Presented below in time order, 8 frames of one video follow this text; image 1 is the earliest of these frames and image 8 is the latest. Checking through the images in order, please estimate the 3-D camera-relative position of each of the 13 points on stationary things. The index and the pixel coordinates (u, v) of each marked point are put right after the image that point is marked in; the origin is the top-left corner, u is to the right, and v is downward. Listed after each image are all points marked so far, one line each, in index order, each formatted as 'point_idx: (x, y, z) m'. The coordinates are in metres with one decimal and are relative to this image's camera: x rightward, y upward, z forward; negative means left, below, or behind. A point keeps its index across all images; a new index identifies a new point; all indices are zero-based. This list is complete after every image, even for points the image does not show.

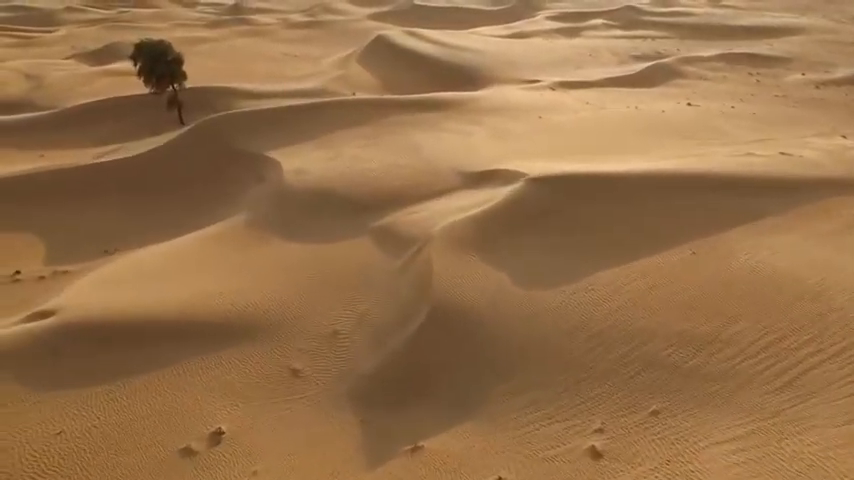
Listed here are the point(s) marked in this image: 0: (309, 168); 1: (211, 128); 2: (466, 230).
0: (-2.7, +1.6, +16.6) m
1: (-5.5, +2.9, +18.7) m
2: (+0.7, +0.2, +12.9) m
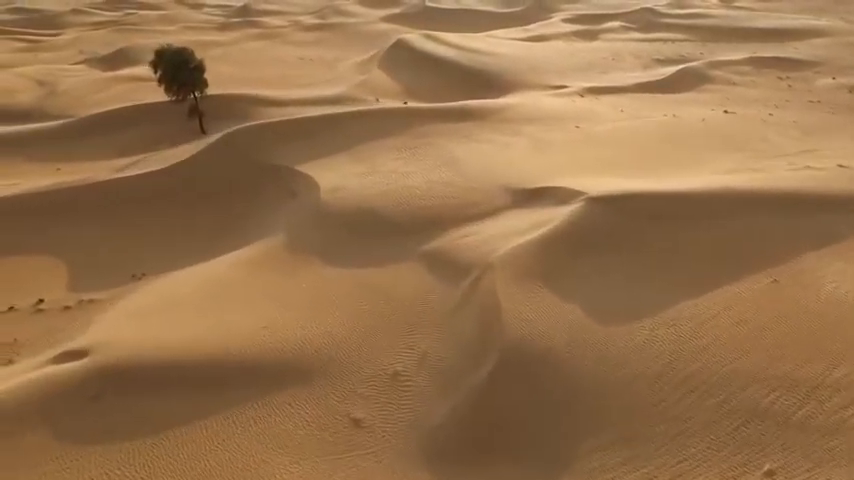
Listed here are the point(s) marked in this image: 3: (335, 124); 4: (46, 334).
0: (-1.7, +1.2, +15.6) m
1: (-4.6, +2.4, +17.7) m
2: (+1.6, -0.3, +11.9) m
3: (-2.5, +3.1, +19.4) m
4: (-5.9, -1.5, +11.4) m
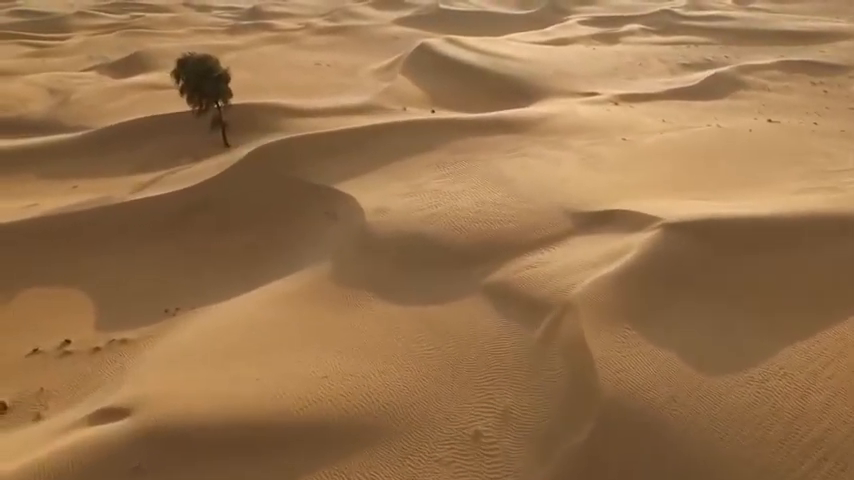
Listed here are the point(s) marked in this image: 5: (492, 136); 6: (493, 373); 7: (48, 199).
0: (-0.7, +0.7, +14.4) m
1: (-3.6, +1.9, +16.5) m
2: (+2.6, -0.8, +10.8) m
3: (-1.5, +2.6, +18.2) m
4: (-4.9, -2.0, +10.2) m
5: (+1.7, +2.7, +19.1) m
6: (+0.9, -1.8, +9.7) m
7: (-8.4, +0.9, +16.3) m
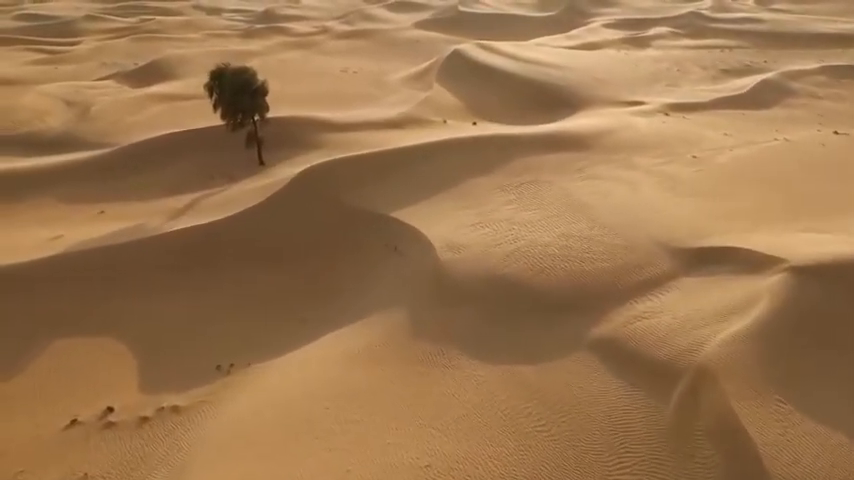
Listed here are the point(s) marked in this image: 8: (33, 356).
0: (+0.6, 0.0, +12.8) m
1: (-2.3, +1.2, +14.9) m
2: (+4.0, -1.4, +9.2) m
3: (-0.1, +1.9, +16.6) m
4: (-3.5, -2.6, +8.6) m
5: (+3.0, +2.0, +17.5) m
6: (+2.2, -2.4, +8.1) m
7: (-7.1, +0.2, +14.8) m
8: (-6.0, -1.8, +11.2) m
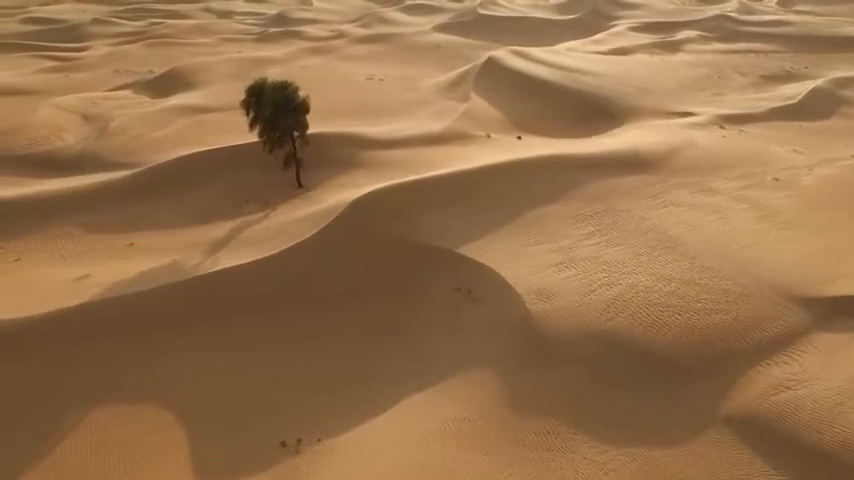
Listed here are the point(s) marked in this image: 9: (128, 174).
0: (+1.9, -0.7, +11.2) m
1: (-1.0, +0.6, +13.4) m
2: (+5.2, -2.1, +7.6) m
3: (+1.1, +1.3, +15.0) m
4: (-2.3, -3.3, +7.1) m
5: (+4.3, +1.4, +15.9) m
6: (+3.4, -3.1, +6.5) m
7: (-5.8, -0.5, +13.2) m
8: (-4.7, -2.4, +9.7) m
9: (-6.9, +1.5, +17.0) m
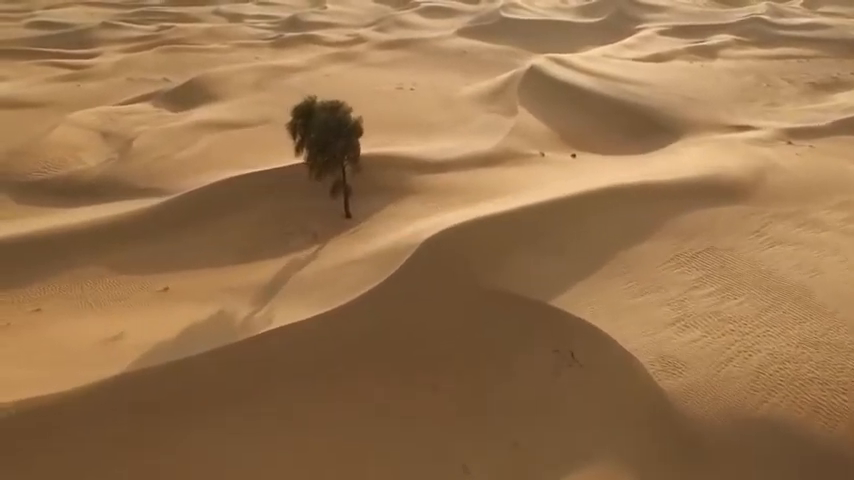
0: (+3.2, -1.4, +9.5) m
1: (+0.3, -0.2, +11.6) m
2: (+6.5, -2.8, +5.8) m
3: (+2.4, +0.5, +13.3) m
4: (-1.0, -4.1, +5.3) m
5: (+5.6, +0.6, +14.2) m
6: (+4.7, -3.8, +4.7) m
7: (-4.5, -1.2, +11.4) m
8: (-3.4, -3.2, +7.9) m
9: (-5.6, +0.8, +15.2) m
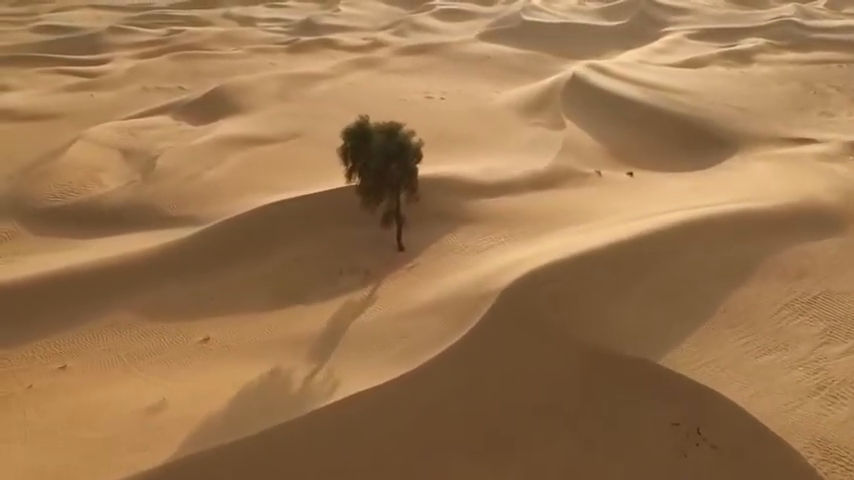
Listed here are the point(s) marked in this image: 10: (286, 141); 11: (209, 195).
0: (+4.3, -2.0, +7.9) m
1: (+1.4, -0.8, +10.1) m
2: (+7.7, -3.5, +4.3) m
3: (+3.6, -0.1, +11.7) m
4: (+0.2, -4.7, +3.8) m
5: (+6.8, 0.0, +12.6) m
6: (+5.9, -4.5, +3.2) m
7: (-3.3, -1.9, +9.9) m
8: (-2.3, -3.8, +6.4) m
9: (-4.4, +0.1, +13.7) m
10: (-3.8, +2.7, +19.8) m
11: (-4.6, +0.9, +15.6) m
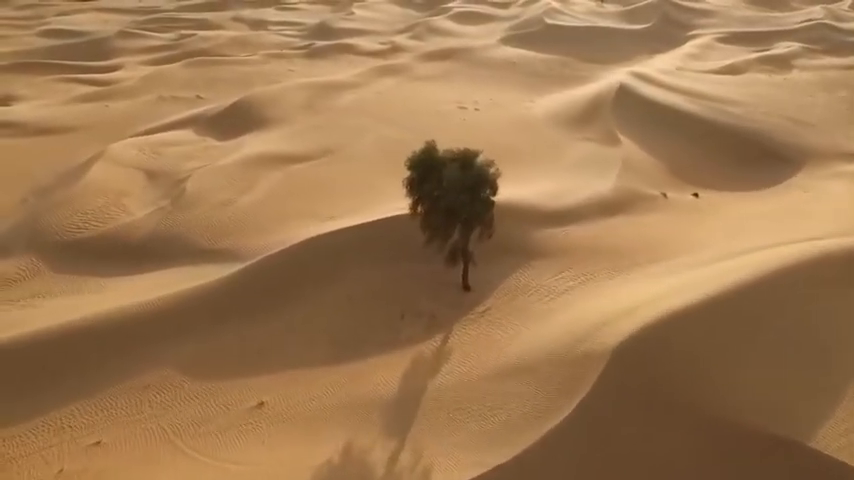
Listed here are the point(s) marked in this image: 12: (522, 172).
0: (+5.5, -2.7, +6.4) m
1: (+2.6, -1.5, +8.5) m
2: (+8.8, -4.1, +2.7) m
3: (+4.7, -0.8, +10.2) m
4: (+1.3, -5.4, +2.2) m
5: (+7.9, -0.7, +11.1) m
6: (+7.0, -5.1, +1.7) m
7: (-2.2, -2.5, +8.4) m
8: (-1.1, -4.5, +4.9) m
9: (-3.2, -0.6, +12.2) m
10: (-2.6, +2.0, +18.3) m
11: (-3.4, +0.3, +14.1) m
12: (+2.4, +1.8, +18.6) m
